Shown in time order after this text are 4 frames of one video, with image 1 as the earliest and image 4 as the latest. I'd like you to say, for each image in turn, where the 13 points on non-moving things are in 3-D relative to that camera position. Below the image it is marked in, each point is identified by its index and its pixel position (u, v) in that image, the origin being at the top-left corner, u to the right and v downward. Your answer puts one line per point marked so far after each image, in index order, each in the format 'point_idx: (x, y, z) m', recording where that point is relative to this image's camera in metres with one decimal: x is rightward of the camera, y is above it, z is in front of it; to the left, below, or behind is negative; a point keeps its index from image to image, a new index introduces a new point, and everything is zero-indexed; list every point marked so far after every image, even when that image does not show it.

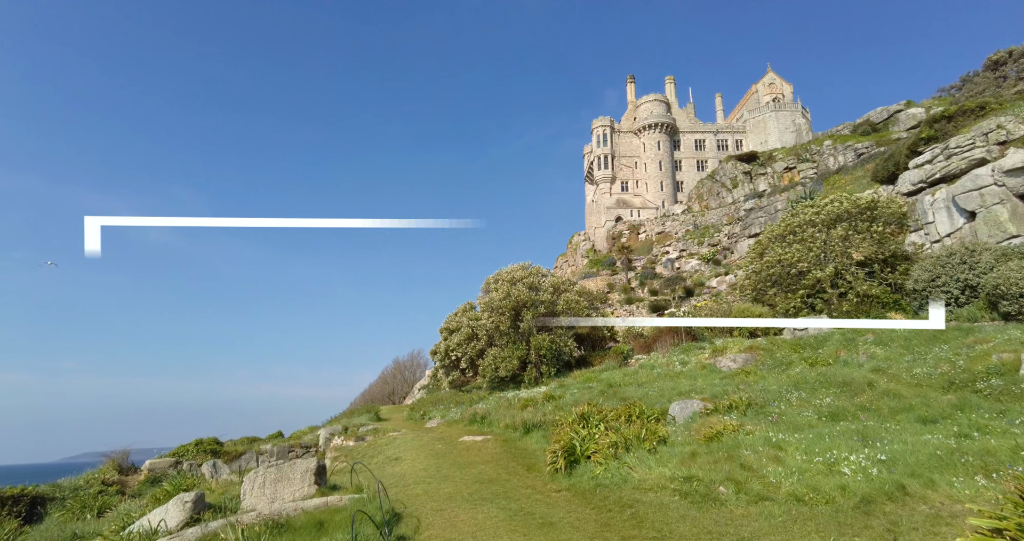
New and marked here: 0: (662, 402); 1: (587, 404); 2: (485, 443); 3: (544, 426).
0: (+3.5, -3.1, +13.4) m
1: (+1.8, -3.2, +13.7) m
2: (-0.6, -4.0, +13.4) m
3: (+0.8, -3.6, +13.5) m
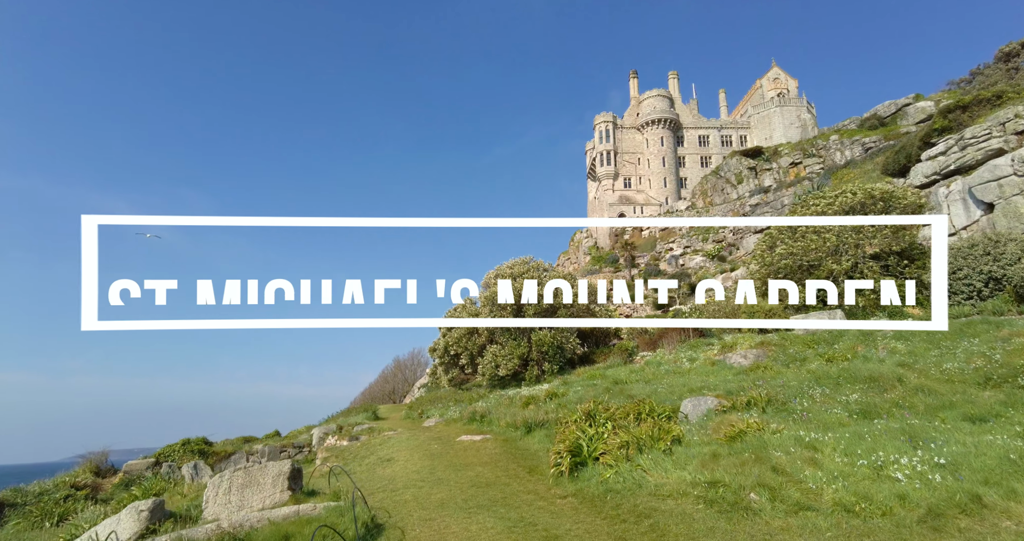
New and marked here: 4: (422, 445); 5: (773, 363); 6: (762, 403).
0: (+3.5, -2.8, +12.6) m
1: (+1.8, -3.0, +12.9) m
2: (-0.6, -3.8, +12.6) m
3: (+0.8, -3.4, +12.7) m
4: (-2.0, -4.0, +13.1) m
5: (+7.0, -2.5, +15.4) m
6: (+4.2, -2.2, +9.7) m
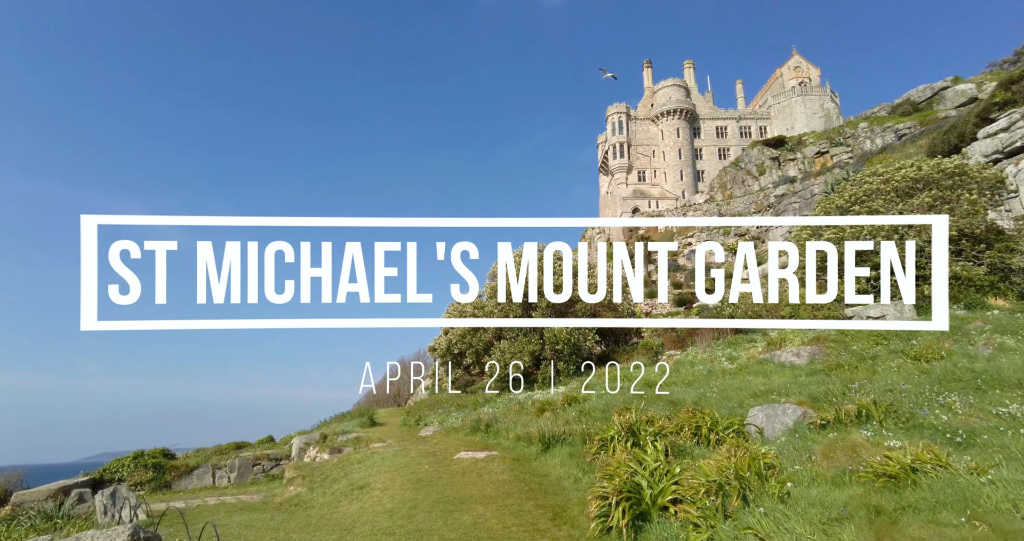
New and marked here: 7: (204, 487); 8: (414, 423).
0: (+3.7, -2.3, +9.7) m
1: (+2.0, -2.5, +10.1) m
2: (-0.4, -3.3, +9.8) m
3: (+1.0, -2.9, +9.8) m
4: (-1.8, -3.5, +10.3) m
5: (+7.3, -2.0, +12.5) m
6: (+4.4, -1.7, +6.9) m
7: (-8.1, -5.7, +15.1) m
8: (-3.1, -4.8, +18.0) m
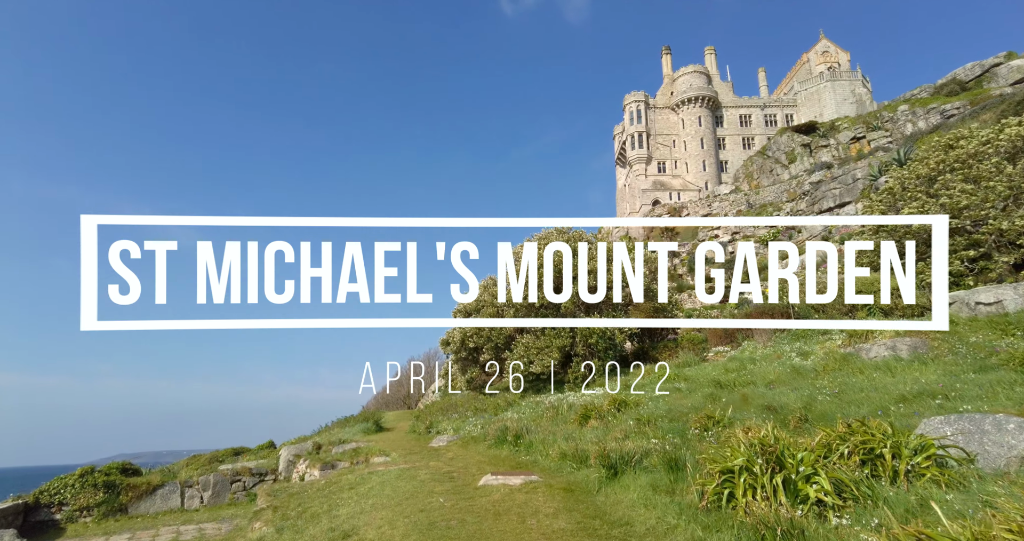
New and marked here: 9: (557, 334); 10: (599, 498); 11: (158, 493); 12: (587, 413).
0: (+4.3, -1.7, +6.7) m
1: (+2.7, -1.9, +7.1) m
2: (+0.2, -2.7, +6.9) m
3: (+1.6, -2.3, +6.9) m
4: (-1.2, -2.9, +7.4) m
5: (+7.9, -1.4, +9.5) m
6: (+5.0, -1.1, +3.8) m
7: (-7.4, -5.1, +12.3) m
8: (-2.3, -4.2, +15.1) m
9: (+1.5, -2.1, +18.8) m
10: (+0.9, -2.5, +6.4) m
11: (-7.6, -4.8, +12.1) m
12: (+1.5, -2.8, +11.0) m
